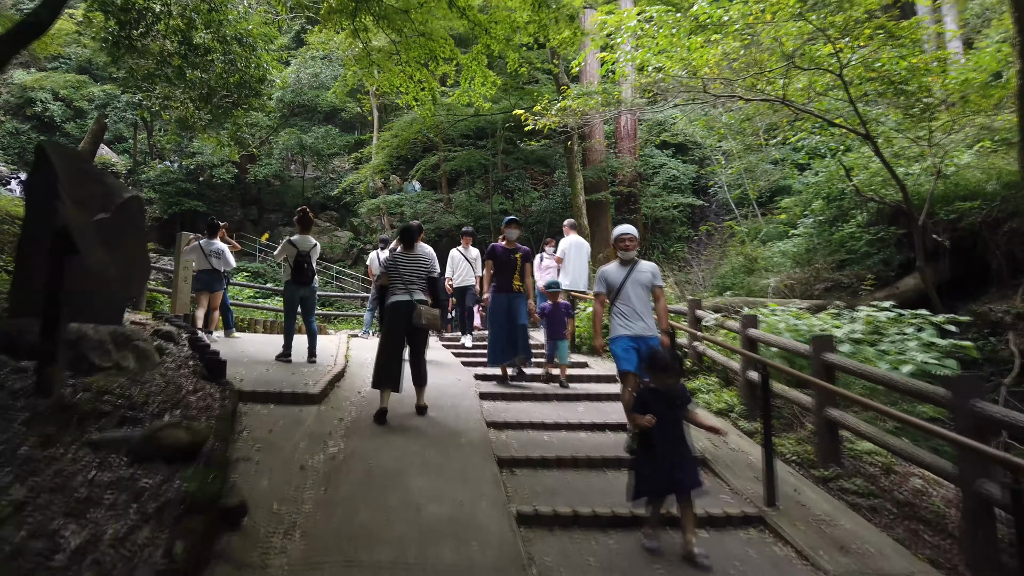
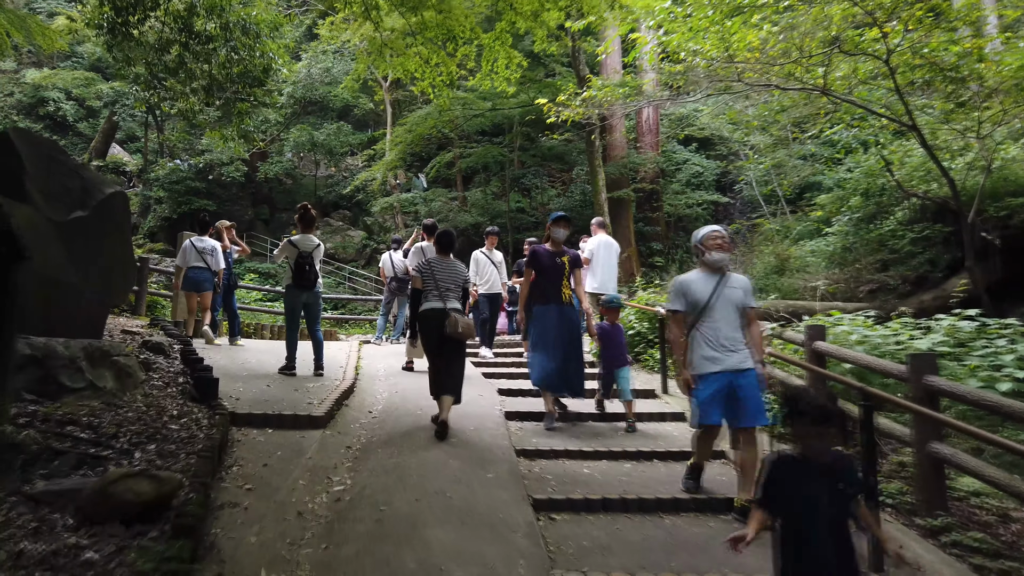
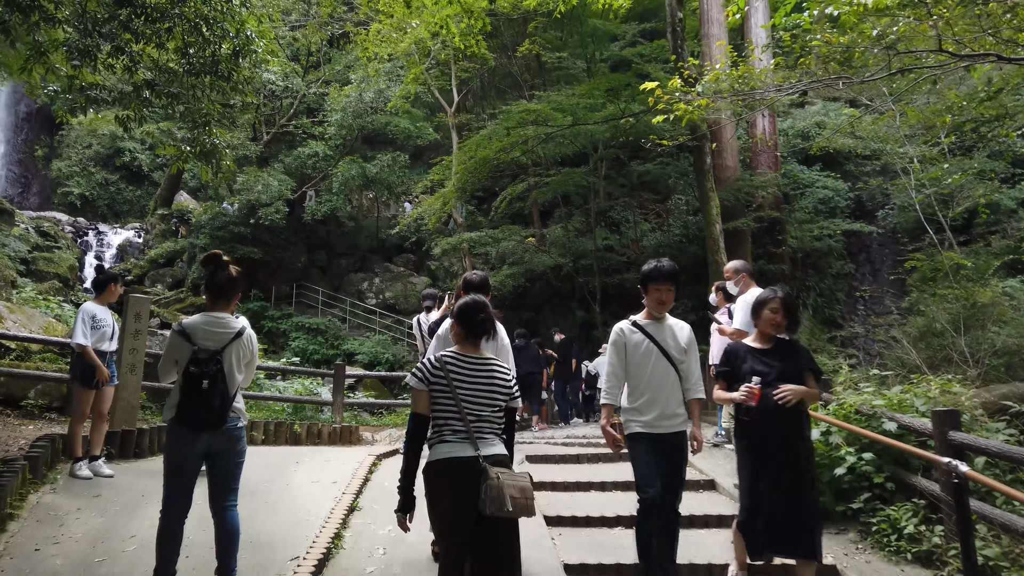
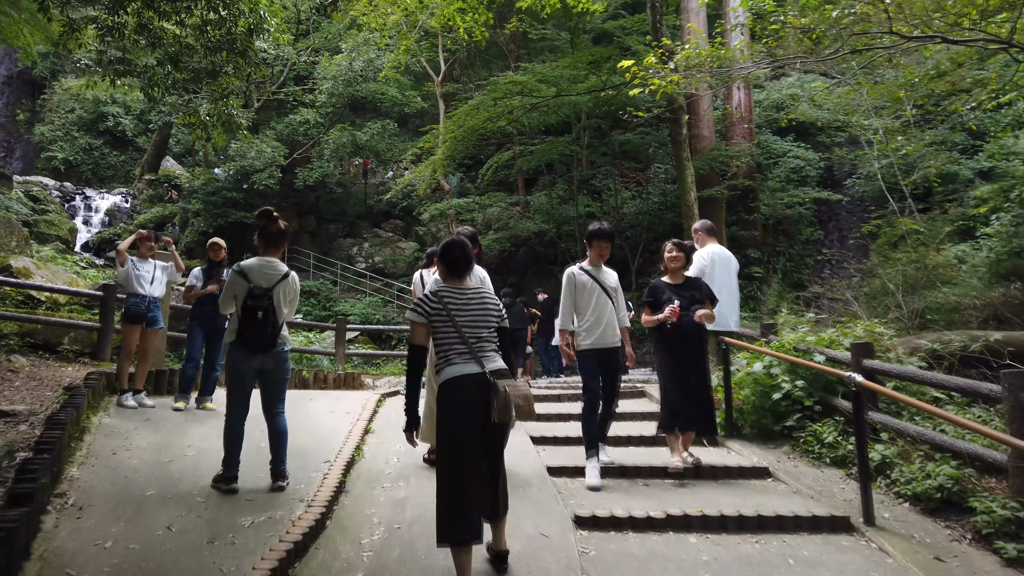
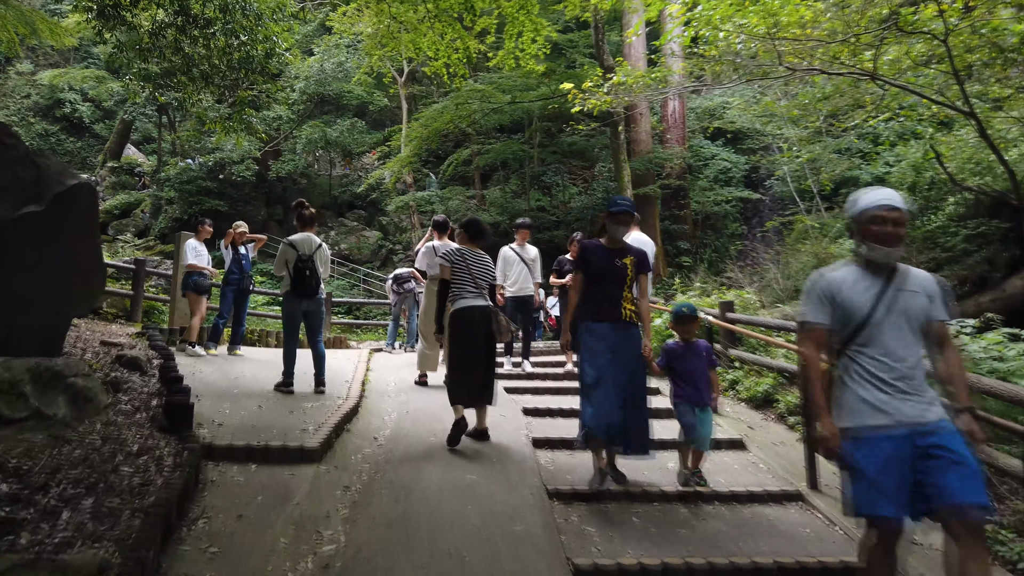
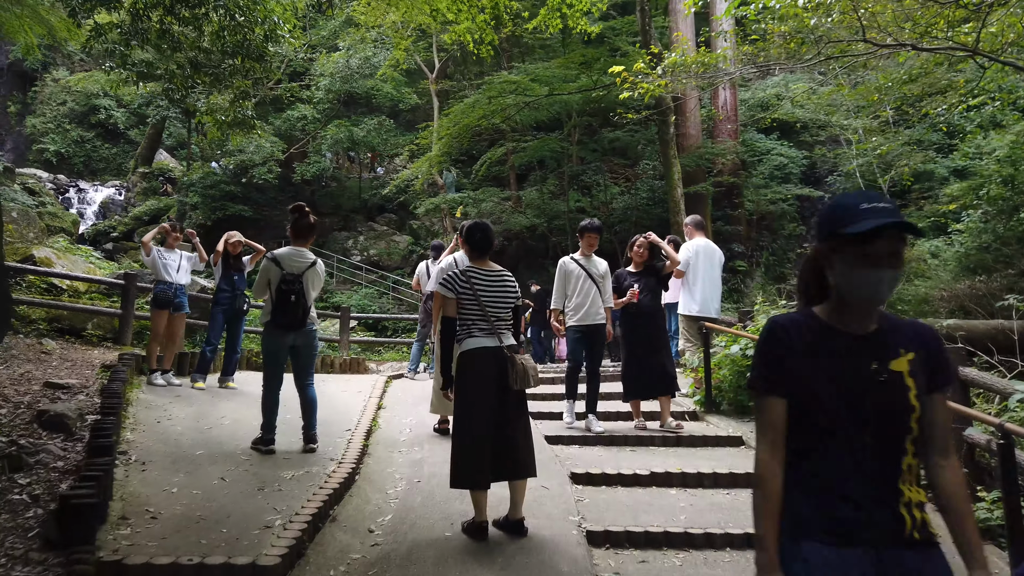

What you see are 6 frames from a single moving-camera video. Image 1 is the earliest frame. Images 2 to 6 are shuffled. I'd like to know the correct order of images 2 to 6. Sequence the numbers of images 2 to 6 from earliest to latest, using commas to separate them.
2, 5, 6, 4, 3
